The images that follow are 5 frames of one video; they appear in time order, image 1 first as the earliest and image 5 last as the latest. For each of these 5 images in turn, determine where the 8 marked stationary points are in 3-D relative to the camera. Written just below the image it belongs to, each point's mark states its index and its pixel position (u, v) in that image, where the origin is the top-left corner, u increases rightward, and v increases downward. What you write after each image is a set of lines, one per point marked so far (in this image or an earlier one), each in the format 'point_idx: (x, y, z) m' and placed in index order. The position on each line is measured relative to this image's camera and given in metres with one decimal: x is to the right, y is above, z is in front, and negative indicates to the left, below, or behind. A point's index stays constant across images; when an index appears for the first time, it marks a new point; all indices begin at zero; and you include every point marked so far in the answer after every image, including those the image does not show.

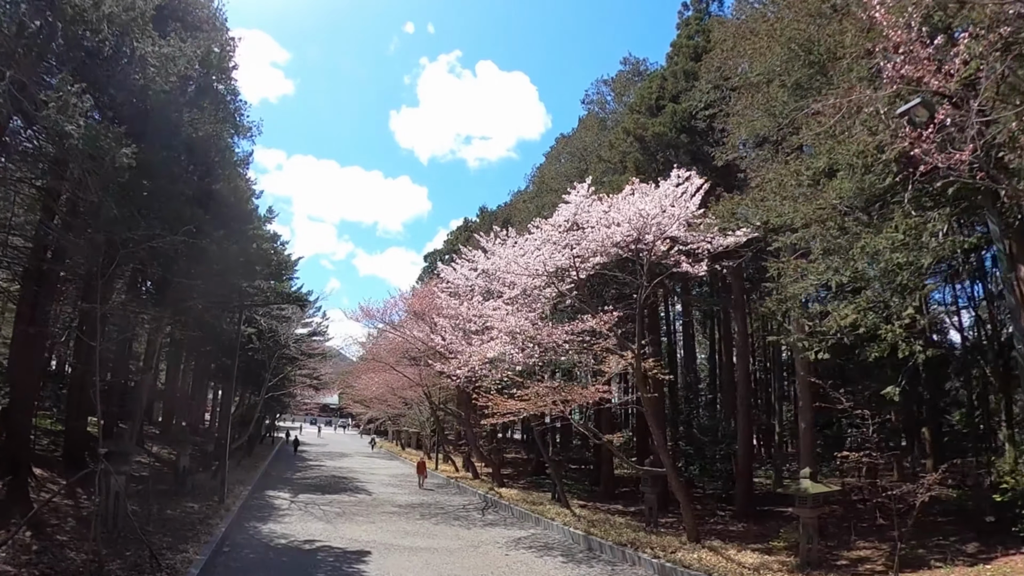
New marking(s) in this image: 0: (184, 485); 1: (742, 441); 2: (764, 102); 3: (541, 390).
0: (-6.9, -4.1, +13.6) m
1: (+5.2, -3.4, +14.7) m
2: (+4.0, +2.9, +10.4) m
3: (+0.6, -1.5, +10.2) m
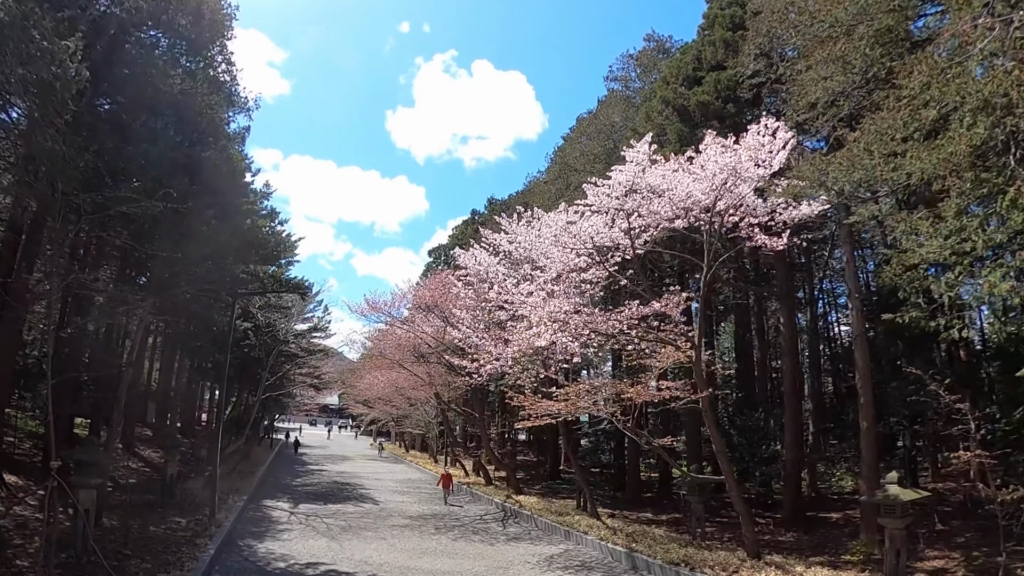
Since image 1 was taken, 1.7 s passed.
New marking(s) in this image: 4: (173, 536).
0: (-6.4, -3.9, +12.2) m
1: (+5.7, -3.1, +13.3) m
2: (+4.5, +3.2, +9.0) m
3: (+1.1, -1.3, +8.8) m
4: (-4.9, -3.6, +9.4) m
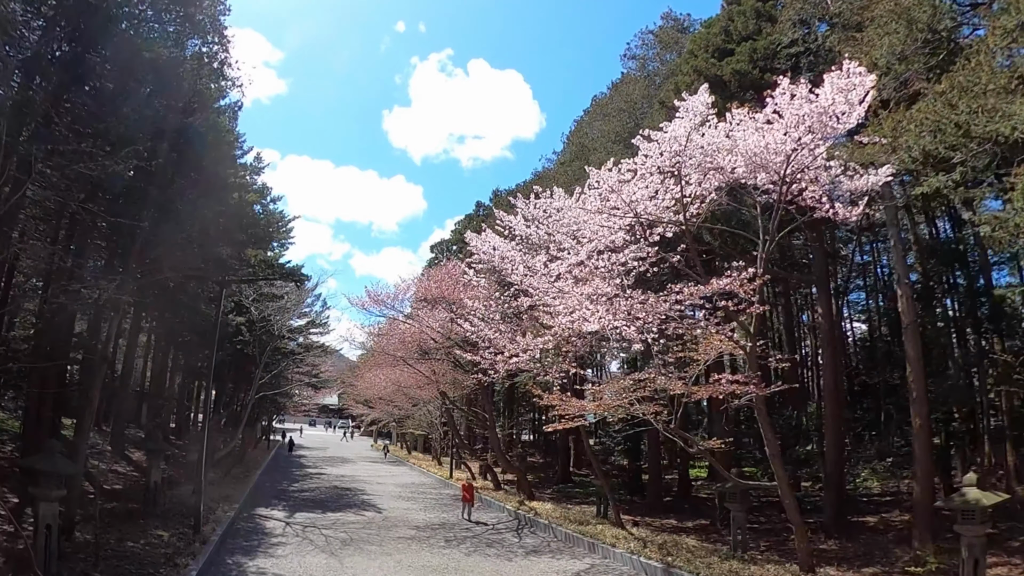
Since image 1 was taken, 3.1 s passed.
0: (-6.1, -3.7, +11.1) m
1: (+6.0, -2.9, +12.2) m
2: (+4.8, +3.4, +7.9) m
3: (+1.4, -1.1, +7.7) m
4: (-4.6, -3.4, +8.3) m
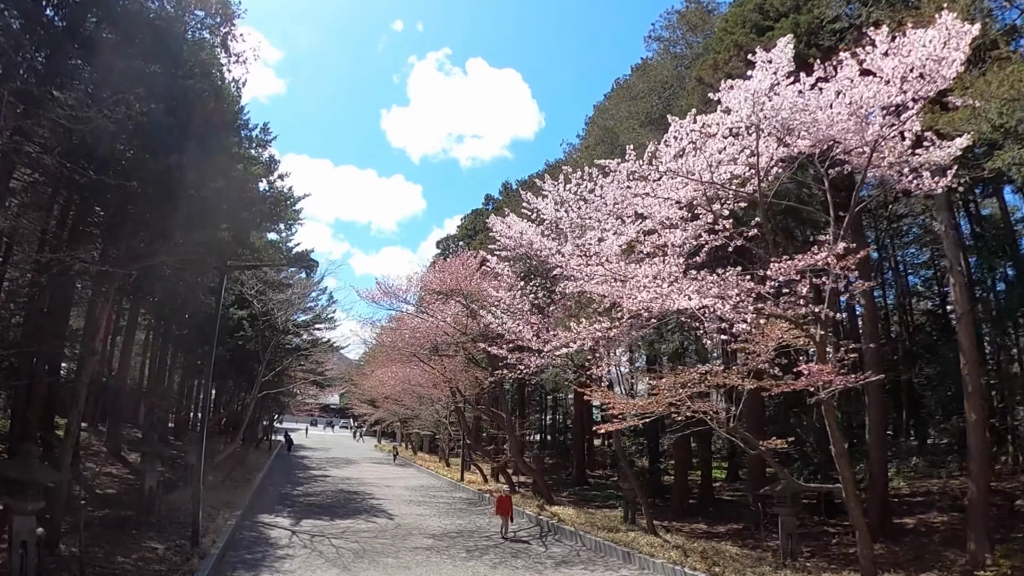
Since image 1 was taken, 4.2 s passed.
0: (-5.7, -3.5, +10.2) m
1: (+6.4, -2.7, +11.4) m
2: (+5.2, +3.6, +7.1) m
3: (+1.8, -0.9, +6.9) m
4: (-4.1, -3.2, +7.4) m
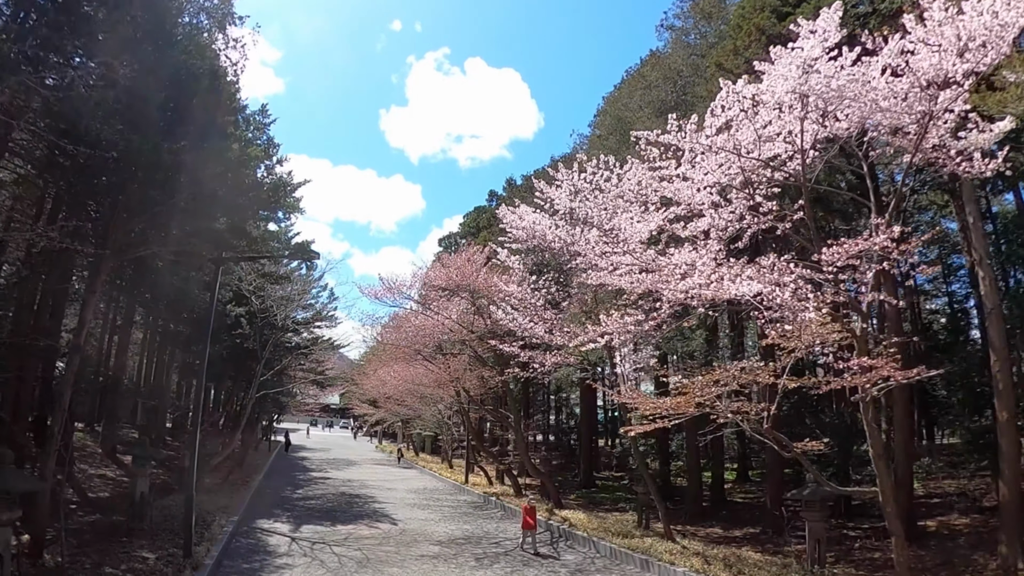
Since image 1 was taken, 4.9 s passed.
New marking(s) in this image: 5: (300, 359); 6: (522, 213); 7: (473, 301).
0: (-5.5, -3.4, +9.7) m
1: (+6.5, -2.6, +10.9) m
2: (+5.3, +3.7, +6.6) m
3: (+1.9, -0.8, +6.4) m
4: (-4.0, -3.1, +6.9) m
5: (-5.7, -1.9, +17.4) m
6: (+0.1, +1.2, +10.2) m
7: (-0.8, -0.3, +13.2) m
